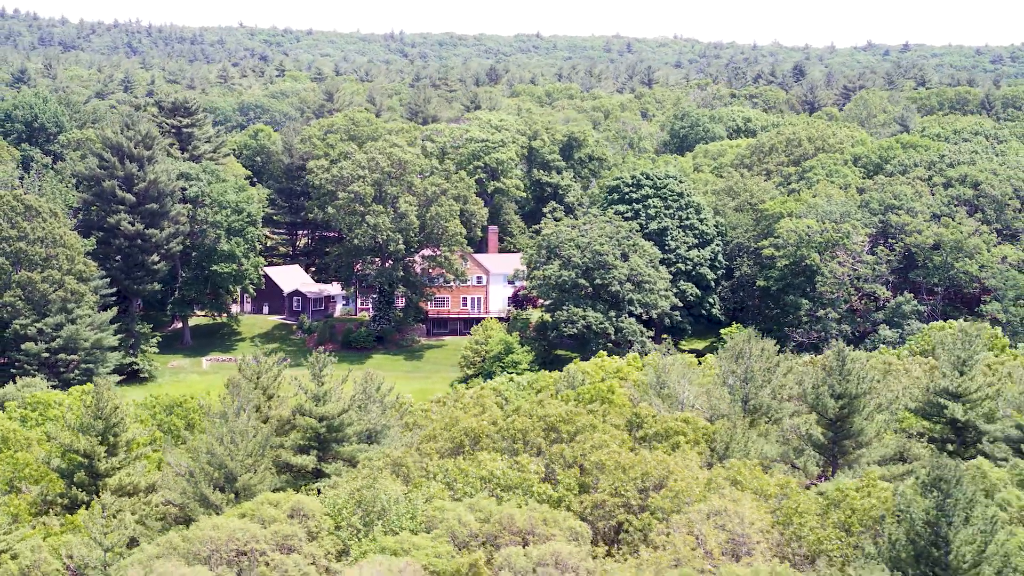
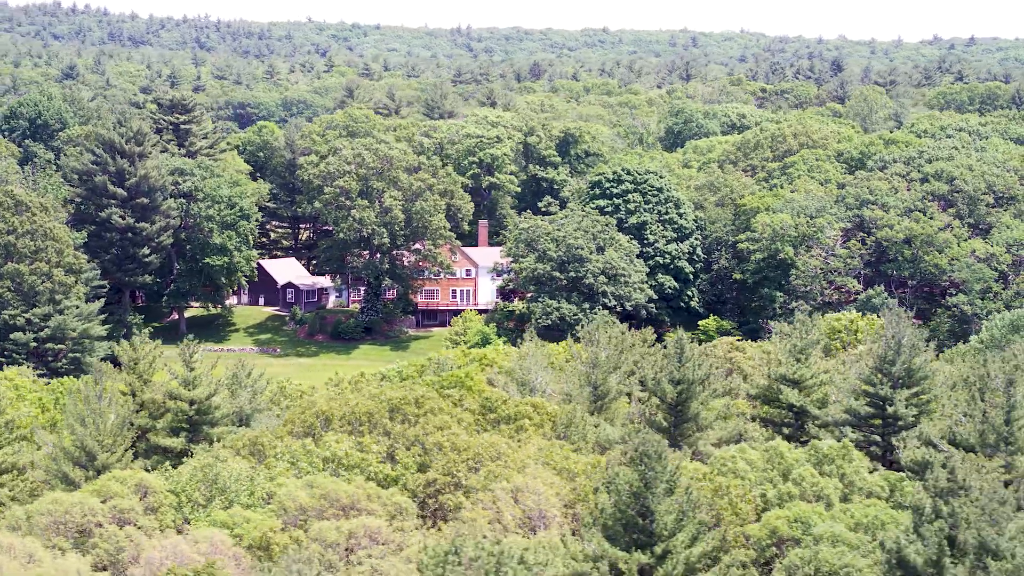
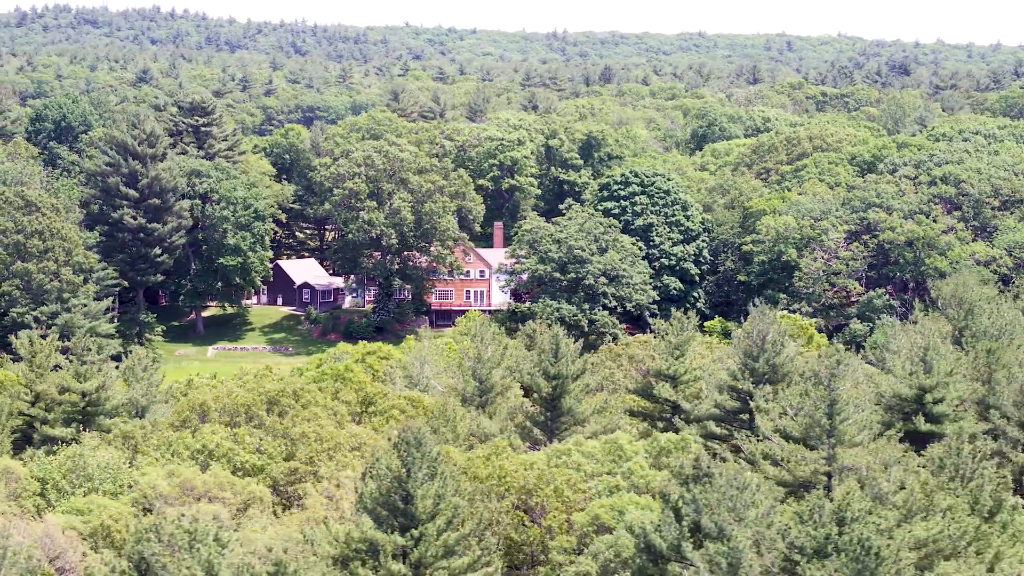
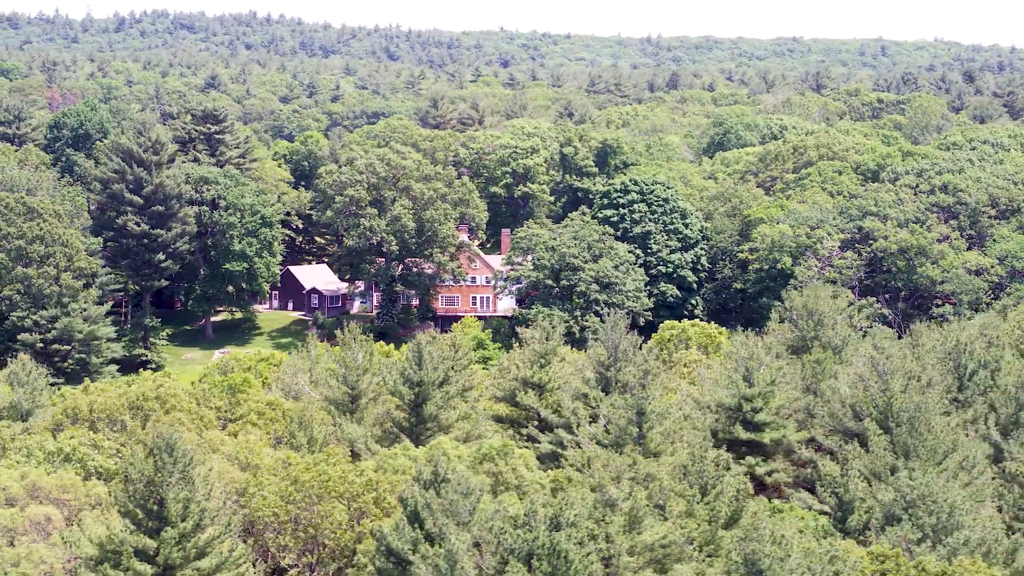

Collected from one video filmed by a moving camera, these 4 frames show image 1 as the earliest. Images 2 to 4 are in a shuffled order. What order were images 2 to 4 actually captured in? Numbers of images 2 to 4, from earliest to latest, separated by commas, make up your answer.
2, 3, 4
